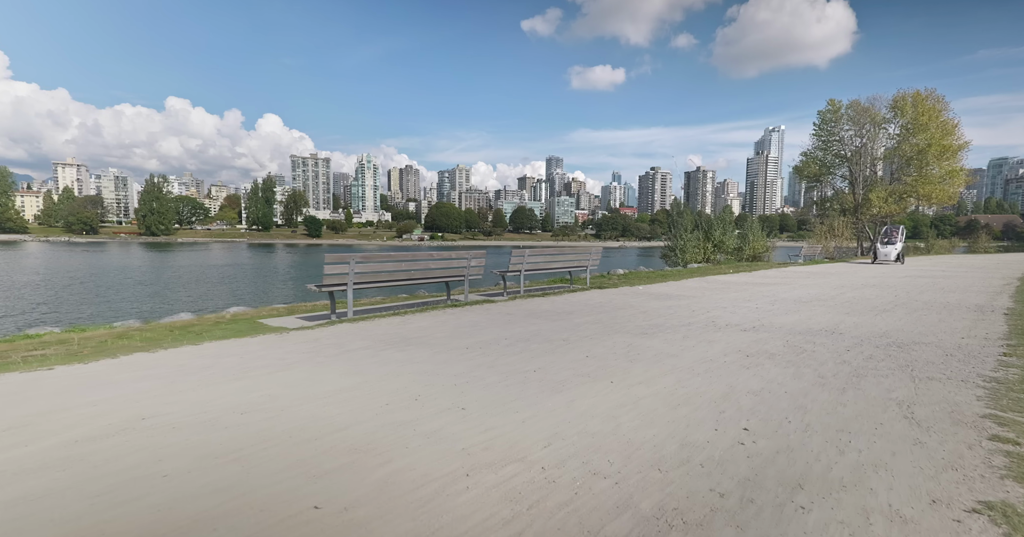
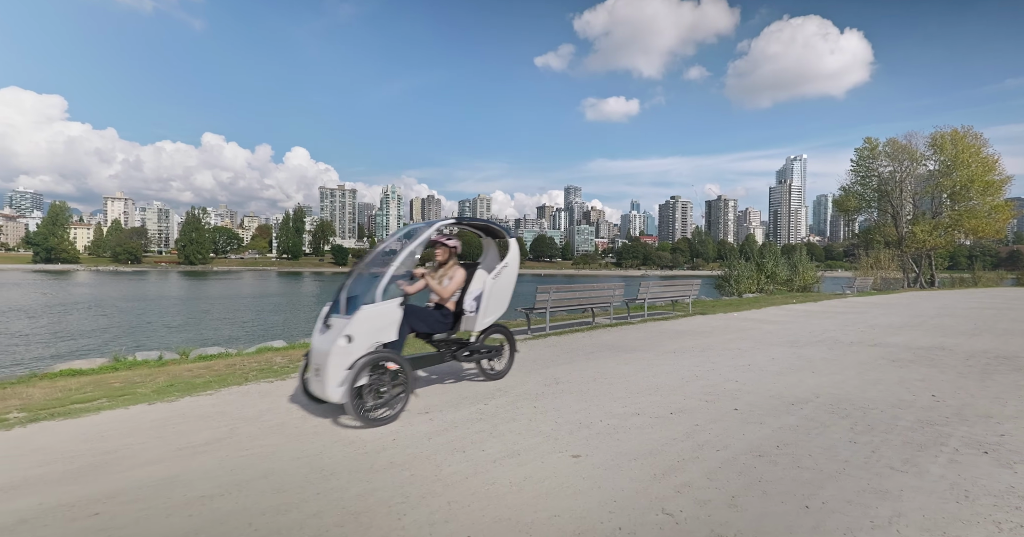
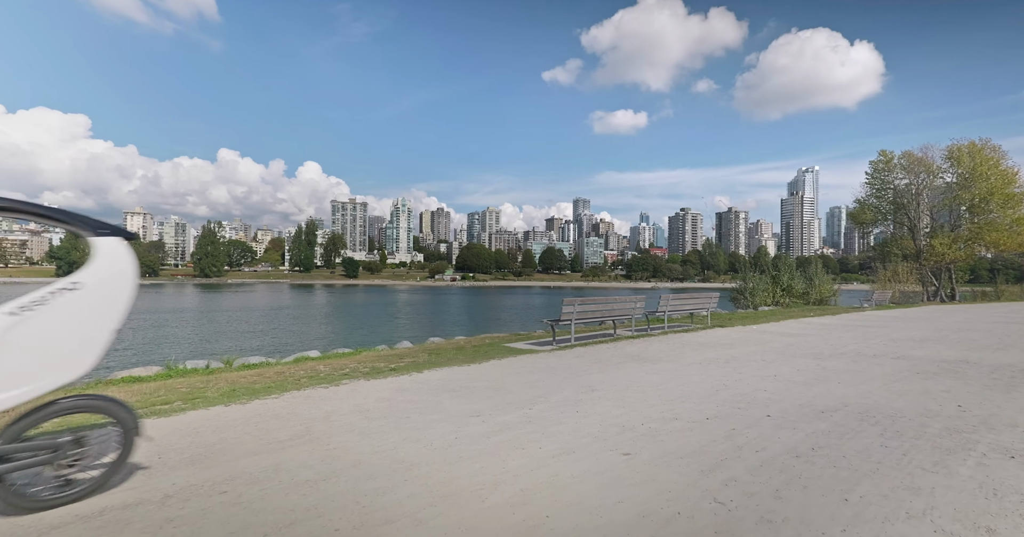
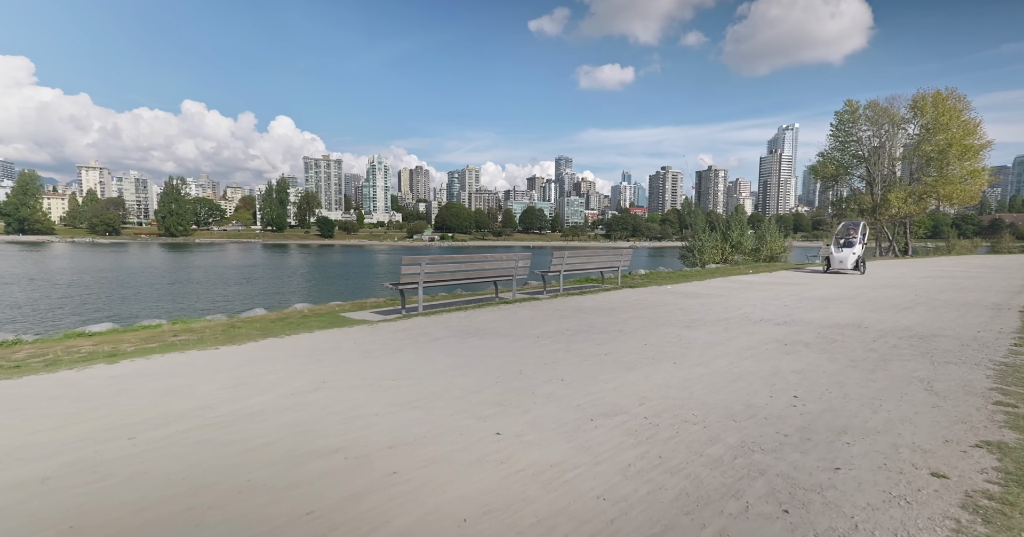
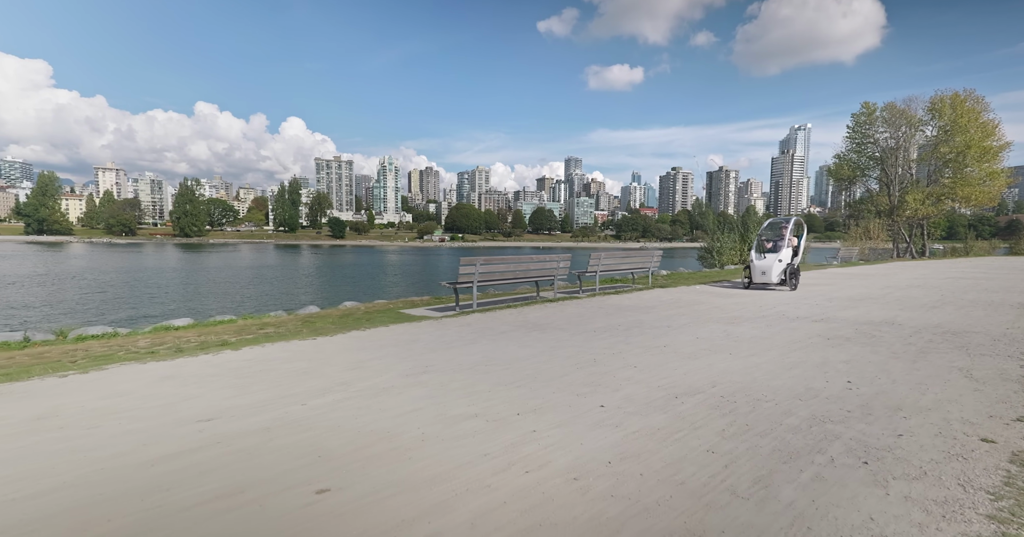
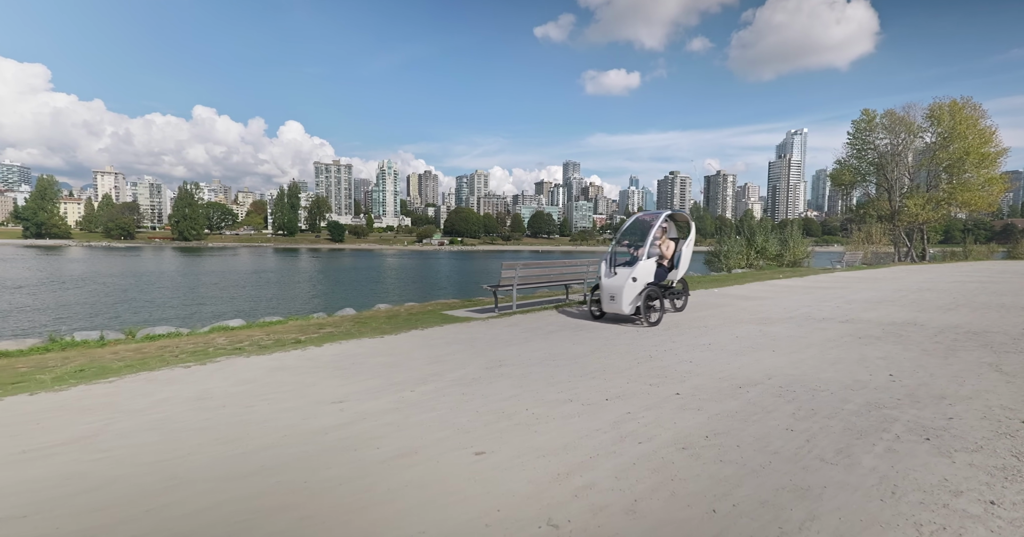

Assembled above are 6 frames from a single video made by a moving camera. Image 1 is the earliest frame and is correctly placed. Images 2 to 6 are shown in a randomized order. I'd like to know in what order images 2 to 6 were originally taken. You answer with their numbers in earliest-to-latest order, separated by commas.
4, 5, 6, 2, 3
